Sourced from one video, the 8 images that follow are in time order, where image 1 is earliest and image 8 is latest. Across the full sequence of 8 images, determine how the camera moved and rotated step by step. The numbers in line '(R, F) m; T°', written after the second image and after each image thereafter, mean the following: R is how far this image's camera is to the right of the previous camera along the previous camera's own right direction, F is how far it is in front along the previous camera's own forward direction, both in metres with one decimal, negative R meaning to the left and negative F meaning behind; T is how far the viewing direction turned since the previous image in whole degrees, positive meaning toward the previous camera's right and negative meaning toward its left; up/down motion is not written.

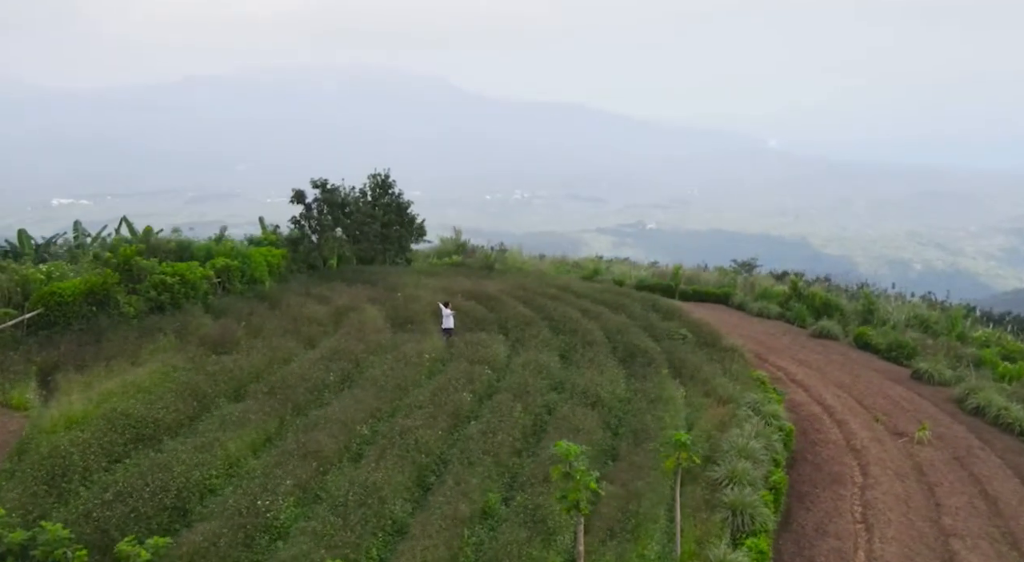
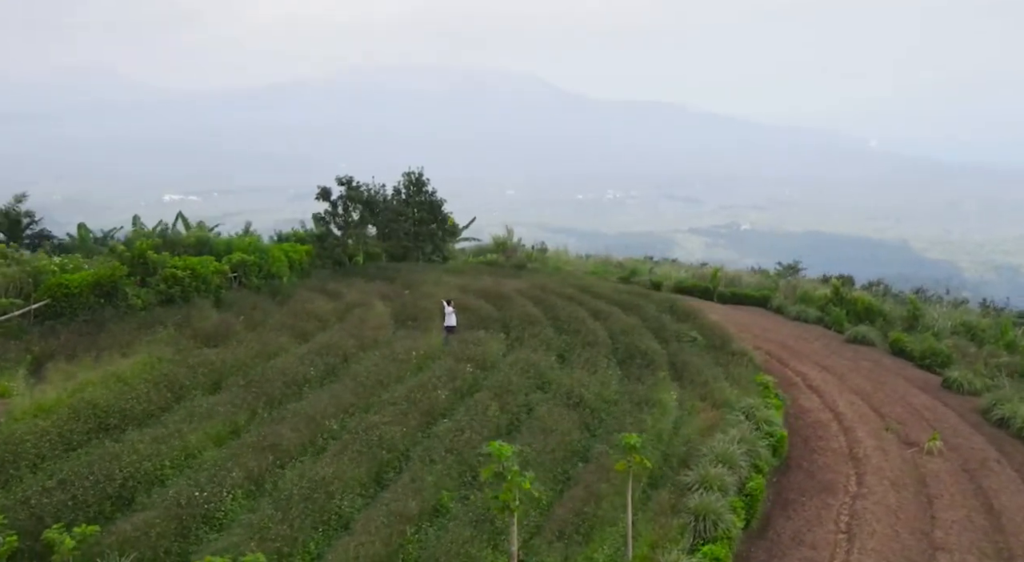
(+1.1, +0.2) m; -3°
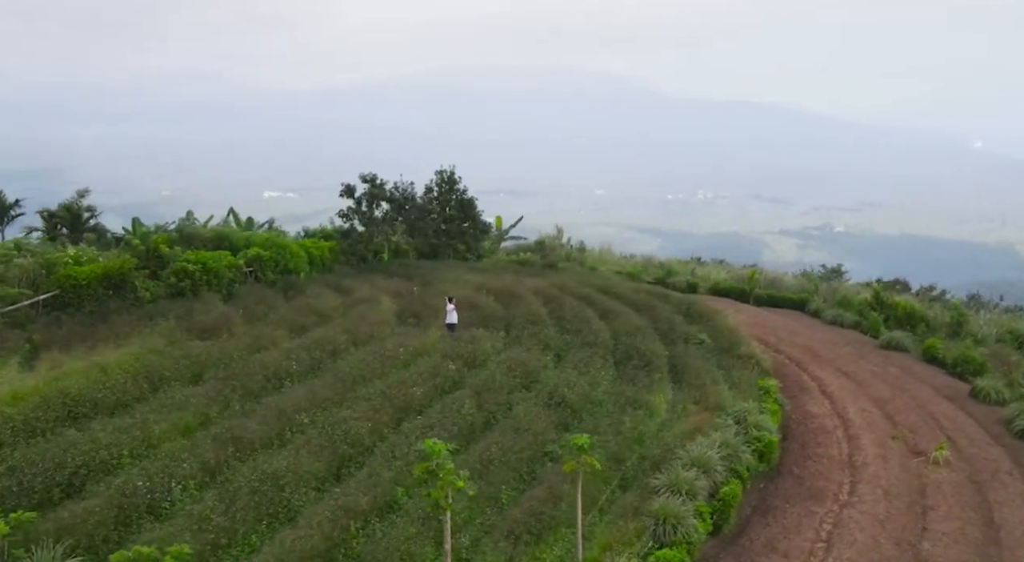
(+1.1, +0.2) m; -3°
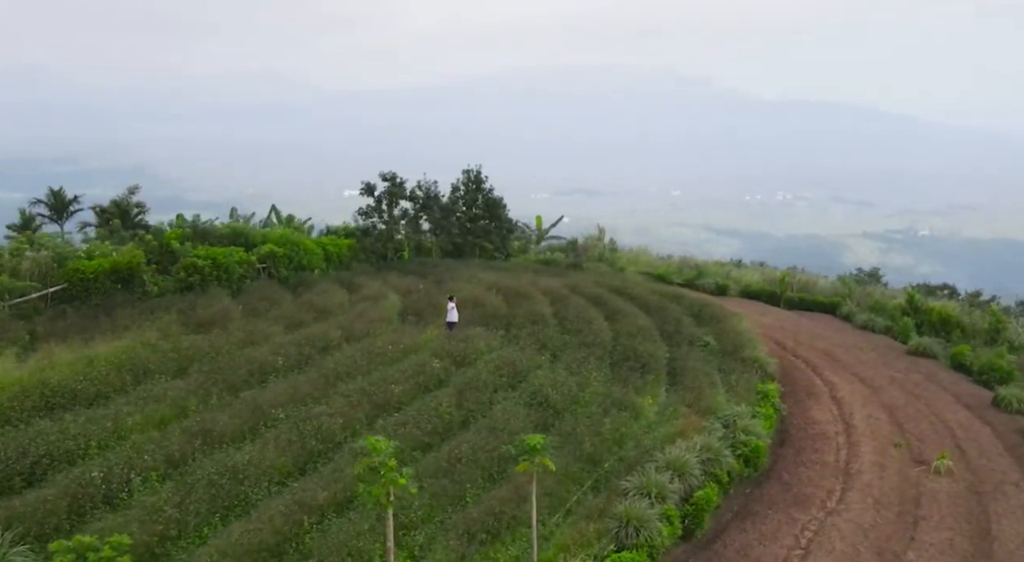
(+0.9, +0.1) m; -3°
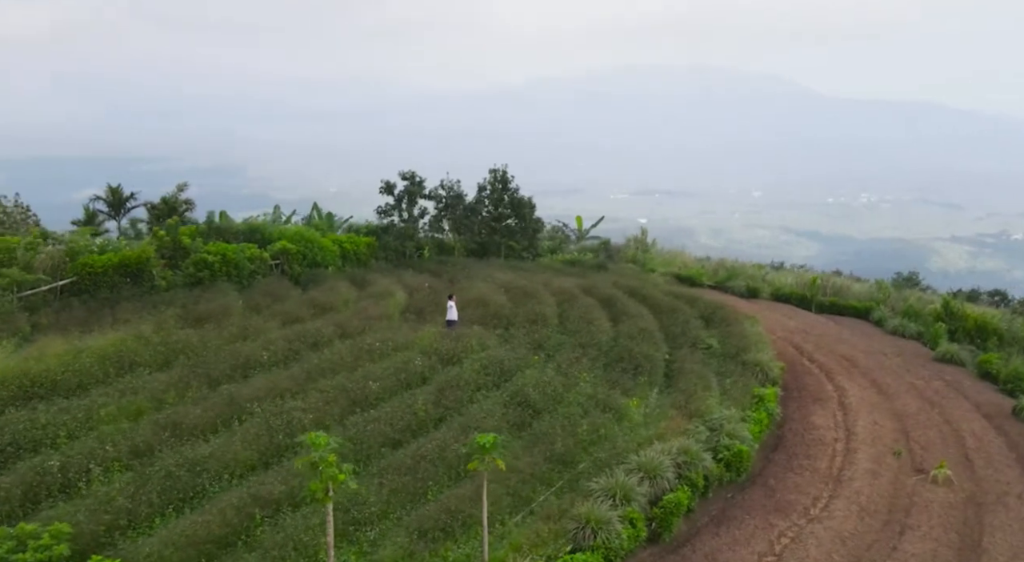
(+1.0, +0.1) m; -3°
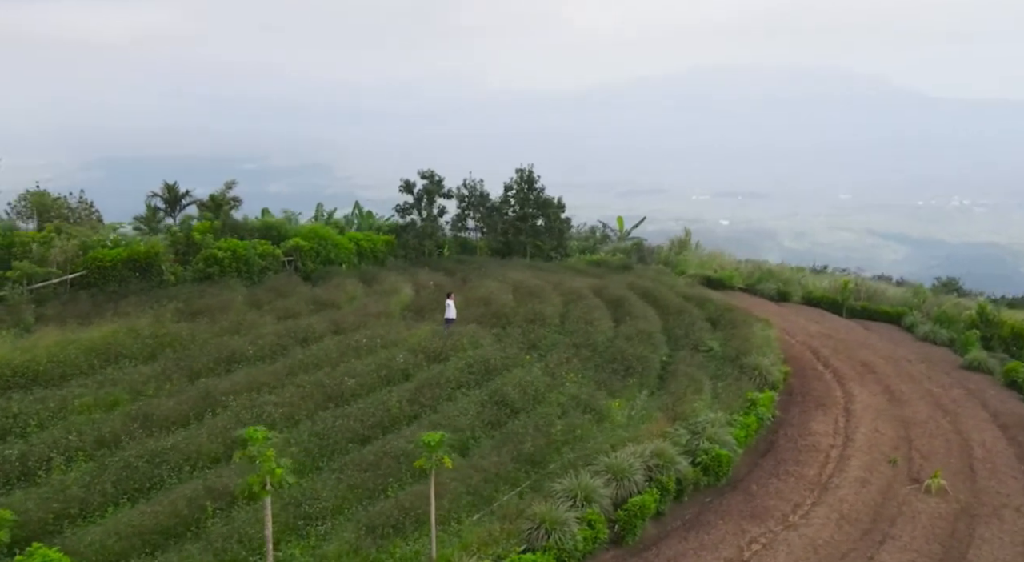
(+1.0, 0.0) m; -3°
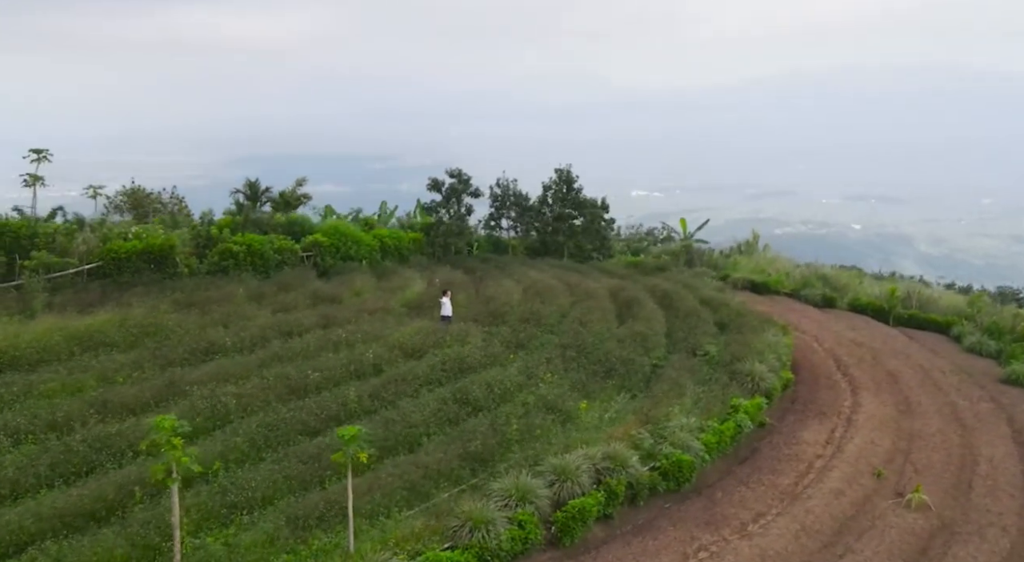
(+1.6, 0.0) m; -4°
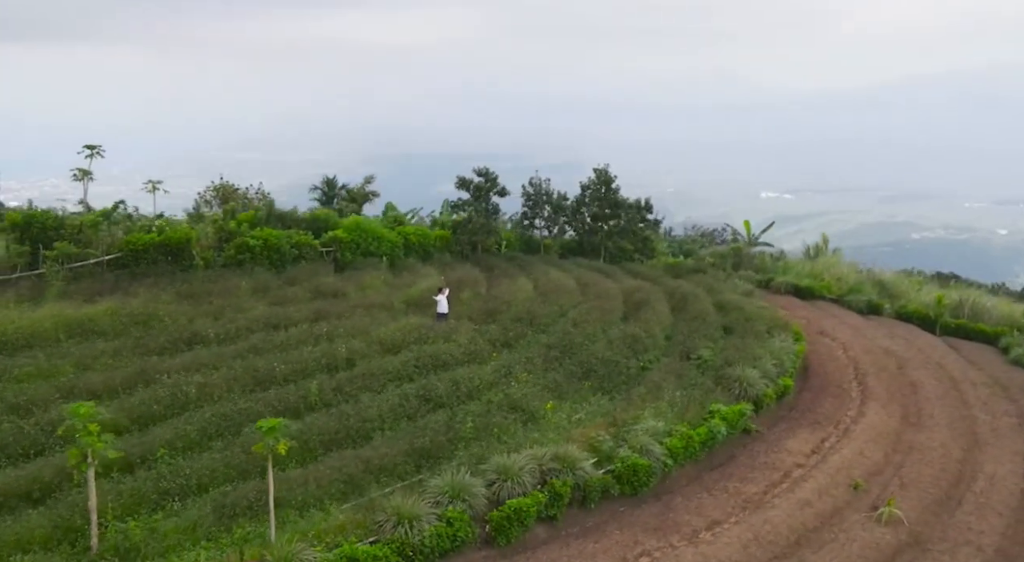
(+1.6, -0.1) m; -4°
